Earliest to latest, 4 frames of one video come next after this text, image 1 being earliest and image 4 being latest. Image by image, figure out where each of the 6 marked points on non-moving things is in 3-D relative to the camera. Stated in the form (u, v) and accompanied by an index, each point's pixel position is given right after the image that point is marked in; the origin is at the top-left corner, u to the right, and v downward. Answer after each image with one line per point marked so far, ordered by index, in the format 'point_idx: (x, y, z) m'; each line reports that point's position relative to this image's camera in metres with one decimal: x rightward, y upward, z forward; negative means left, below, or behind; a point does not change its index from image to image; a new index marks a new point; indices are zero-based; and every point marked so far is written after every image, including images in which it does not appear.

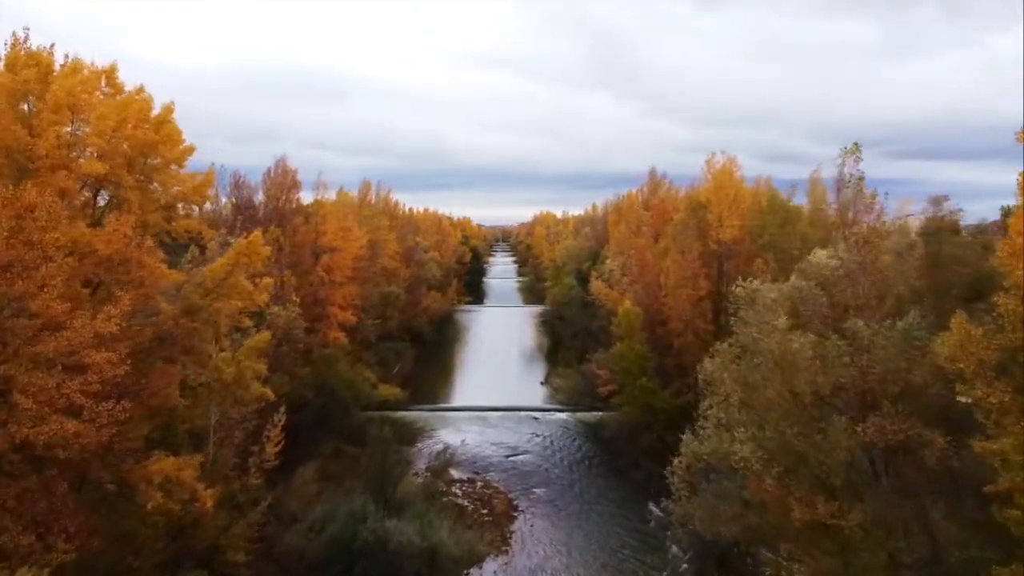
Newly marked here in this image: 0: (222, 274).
0: (-5.6, +0.2, +14.8) m
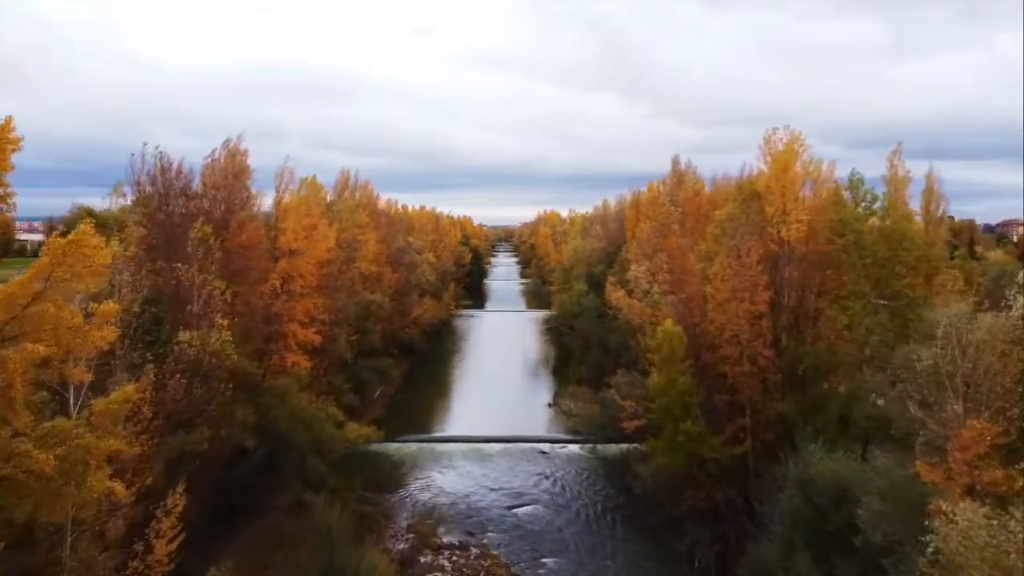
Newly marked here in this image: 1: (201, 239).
0: (-5.6, -0.1, +8.7) m
1: (-7.6, +1.2, +18.8) m
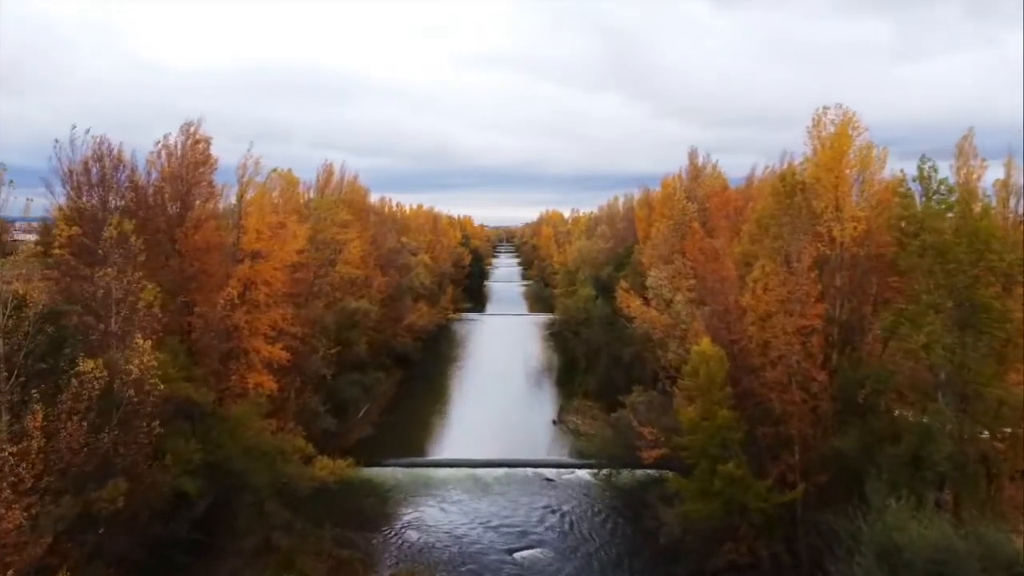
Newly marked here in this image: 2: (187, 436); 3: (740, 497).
0: (-5.6, -0.3, +5.2) m
1: (-7.6, +1.0, +15.3) m
2: (-6.9, -3.2, +16.3) m
3: (+4.9, -4.4, +16.3) m
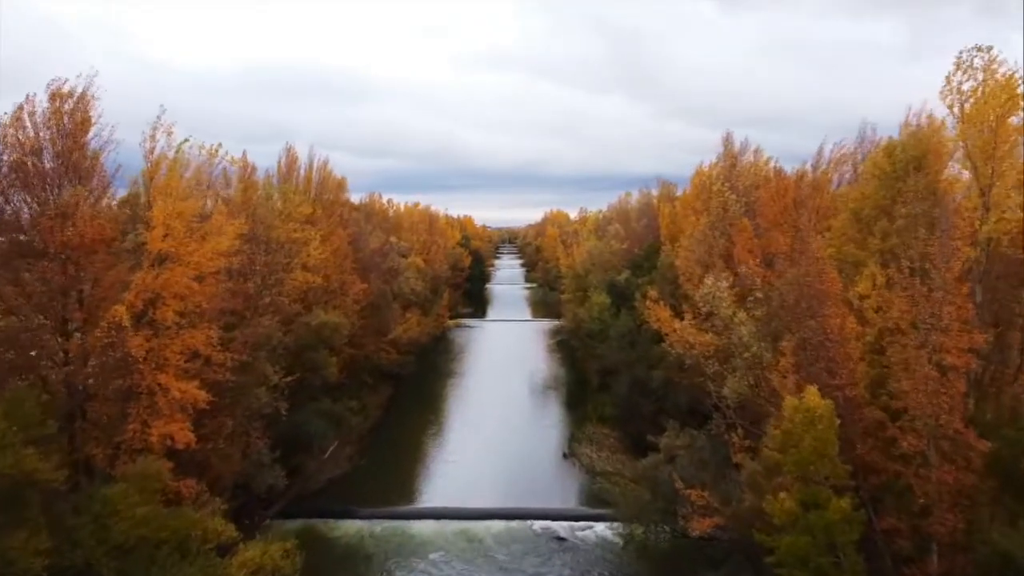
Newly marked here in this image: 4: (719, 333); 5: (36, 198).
0: (-5.6, -0.6, -0.4) m
1: (-7.6, +0.7, +9.7) m
2: (-6.8, -3.5, +10.7) m
3: (+4.9, -4.7, +10.7) m
4: (+4.8, -1.0, +18.0) m
5: (-8.5, +1.6, +13.6) m
